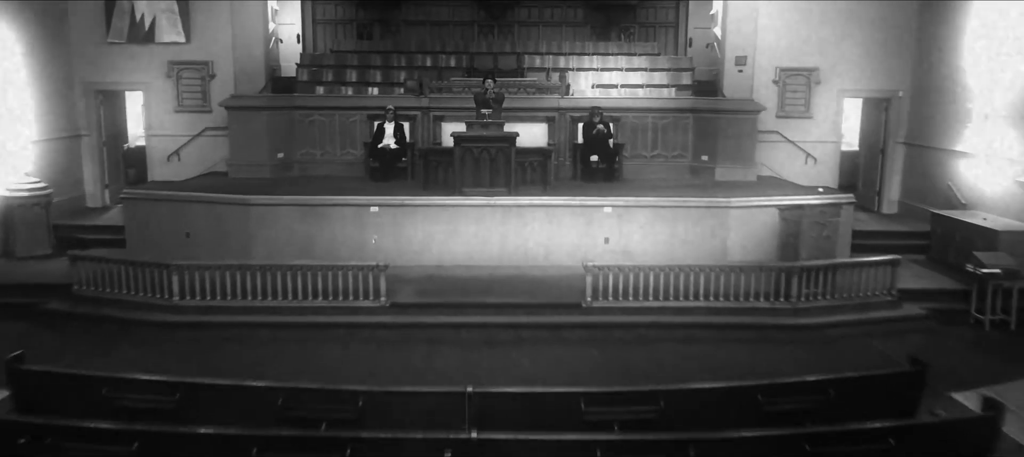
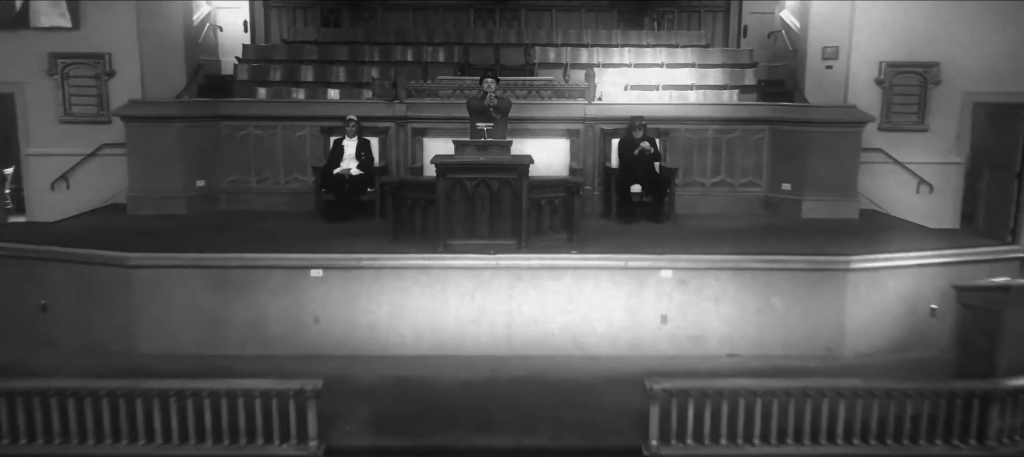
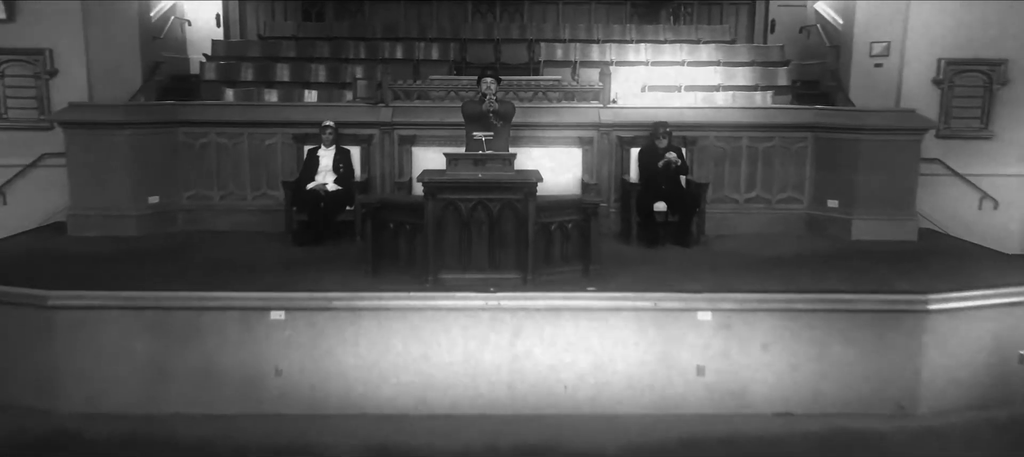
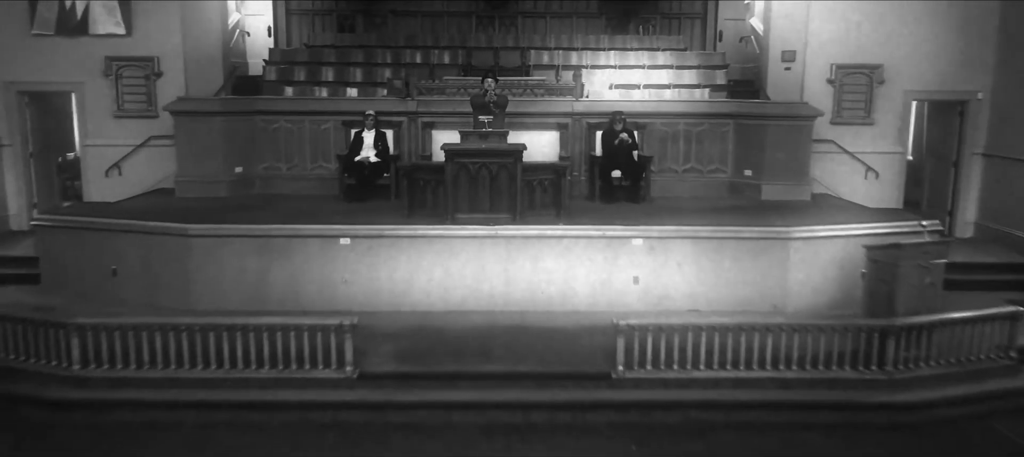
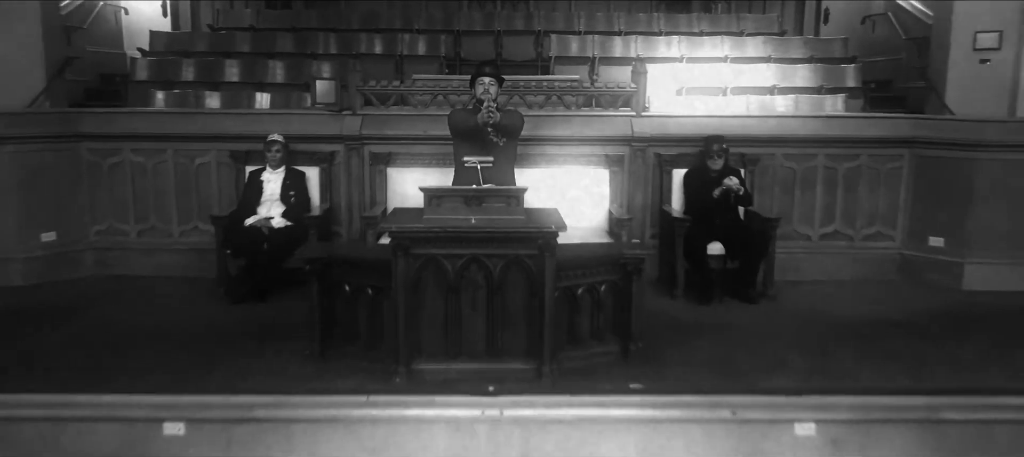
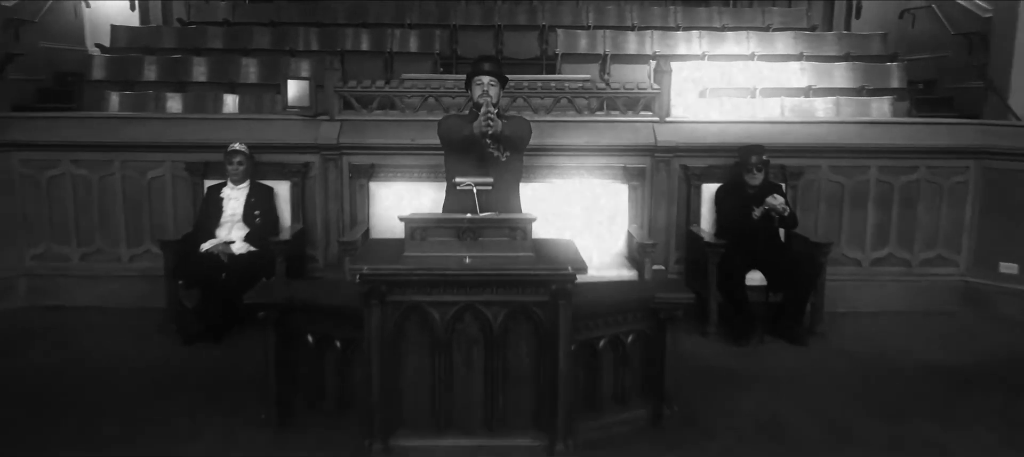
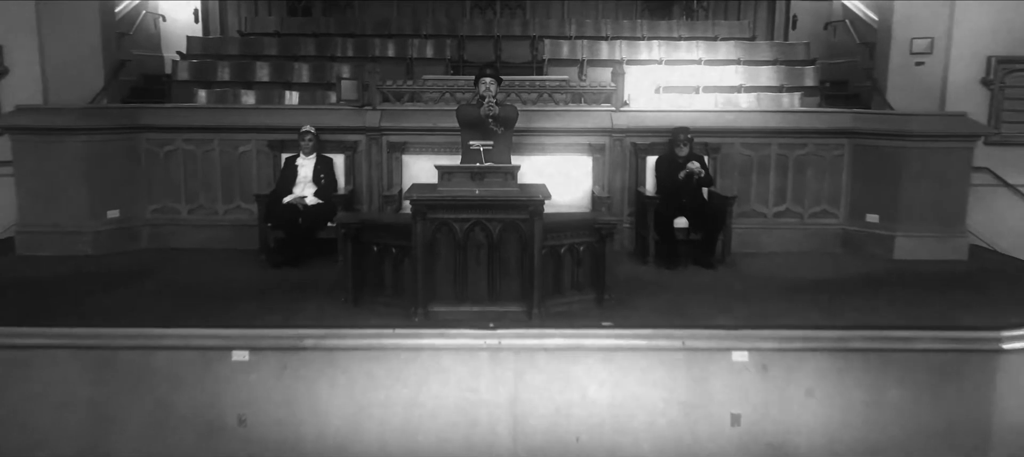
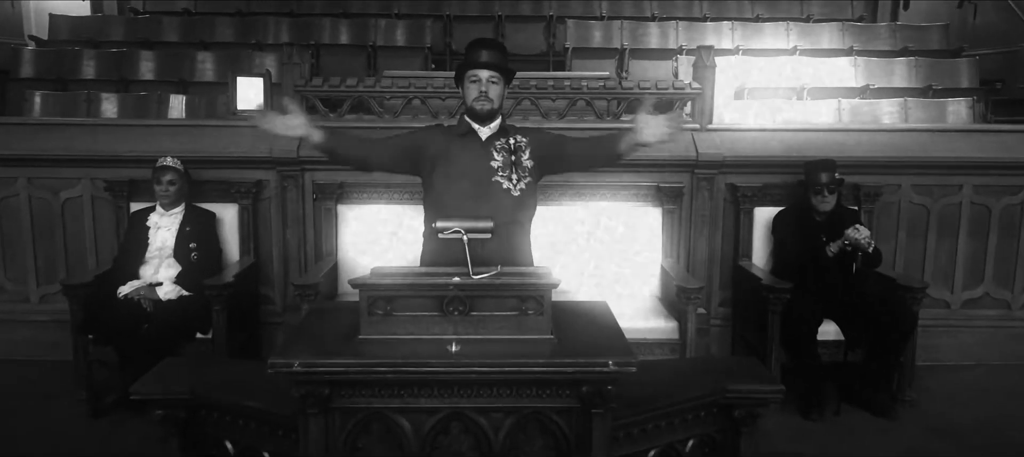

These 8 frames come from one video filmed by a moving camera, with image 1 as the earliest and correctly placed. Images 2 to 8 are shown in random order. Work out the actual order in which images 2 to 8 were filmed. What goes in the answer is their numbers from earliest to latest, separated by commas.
4, 2, 3, 7, 5, 6, 8
